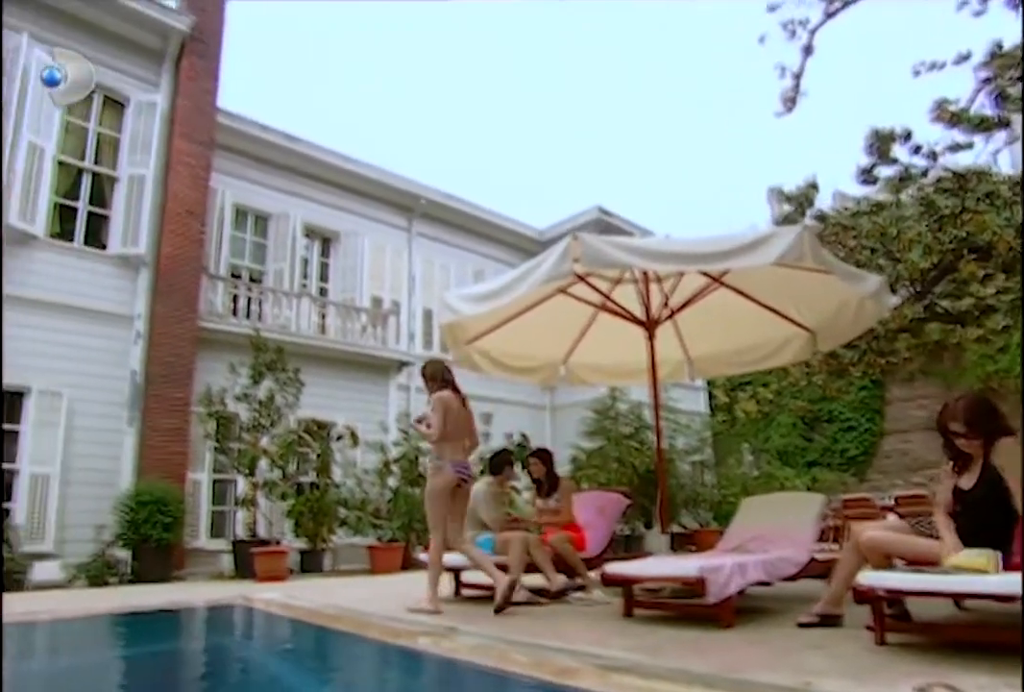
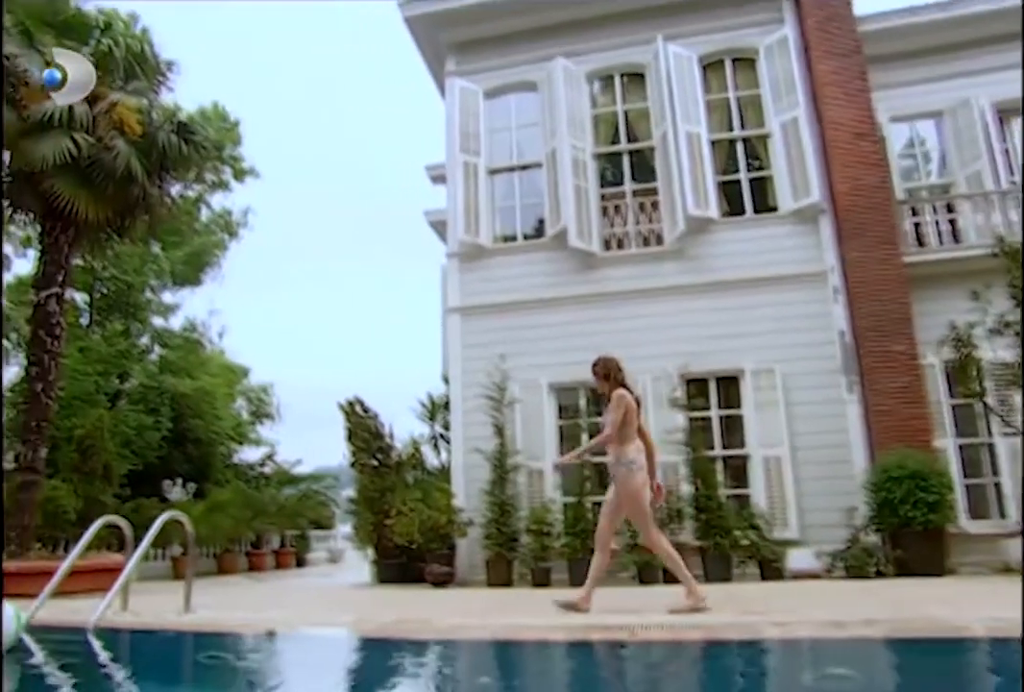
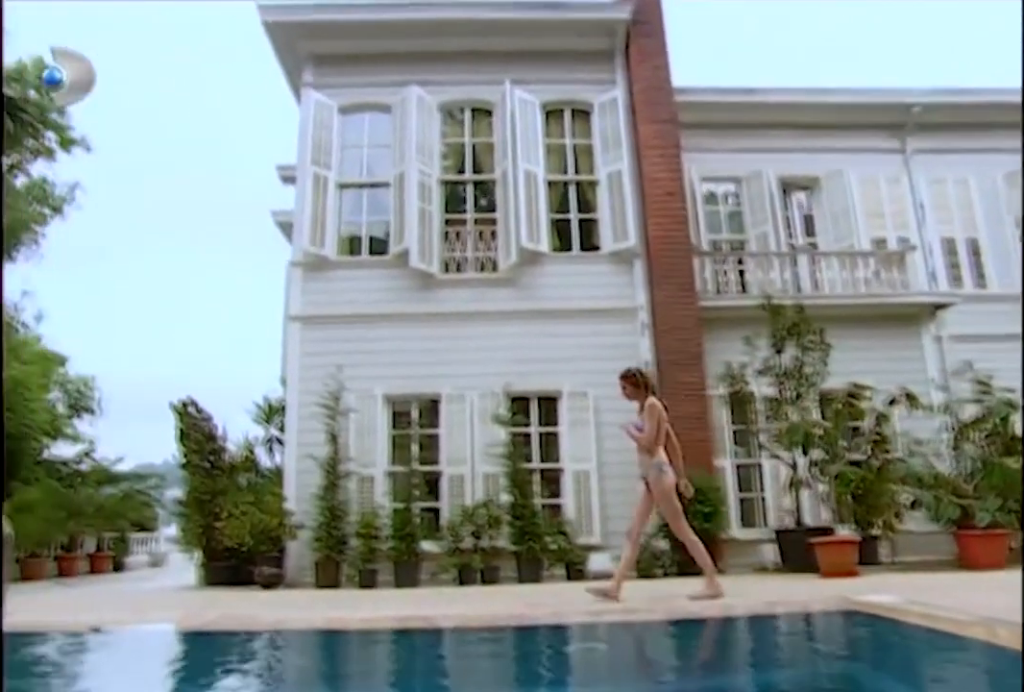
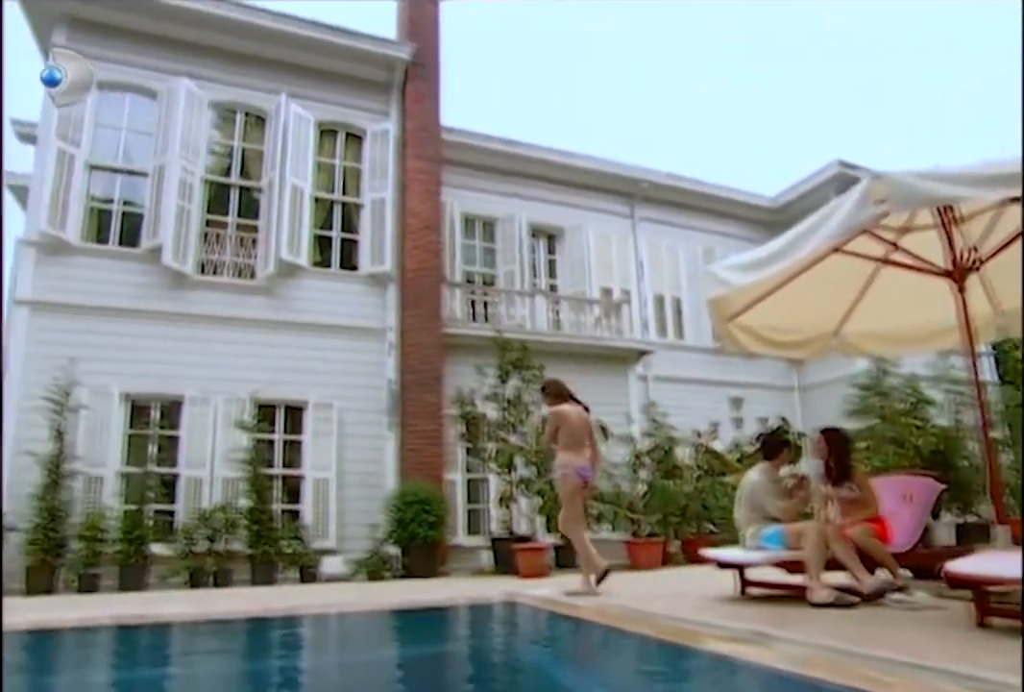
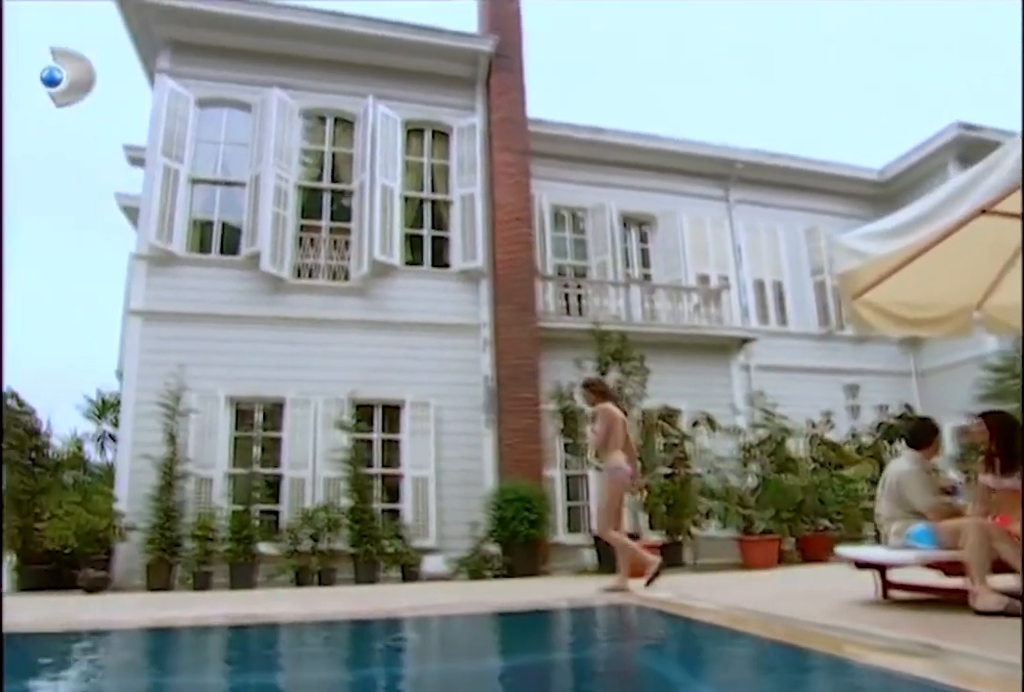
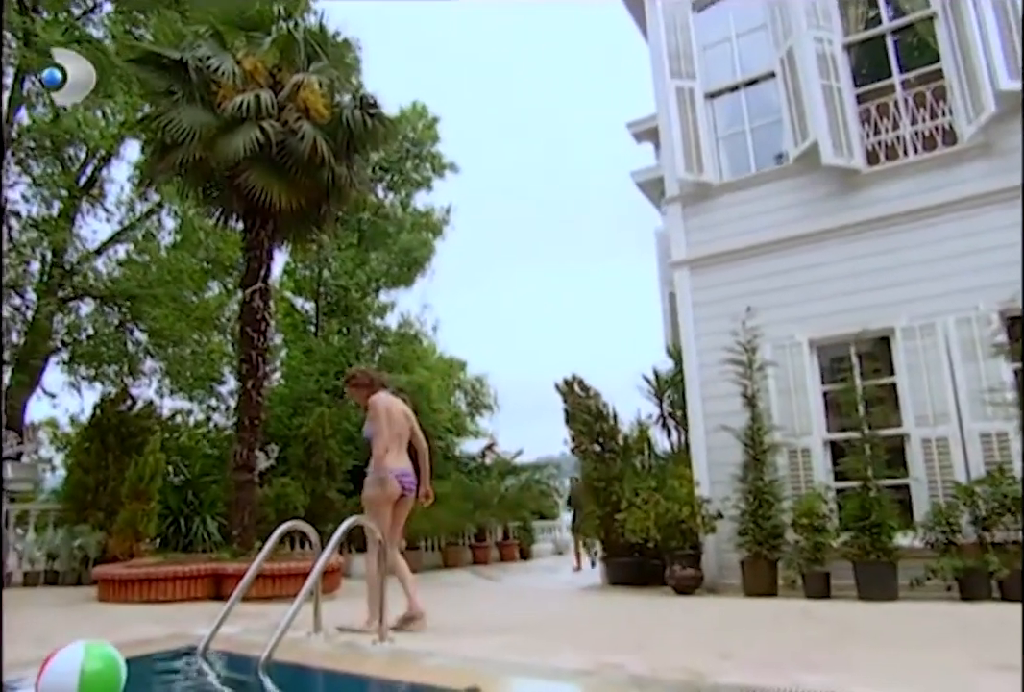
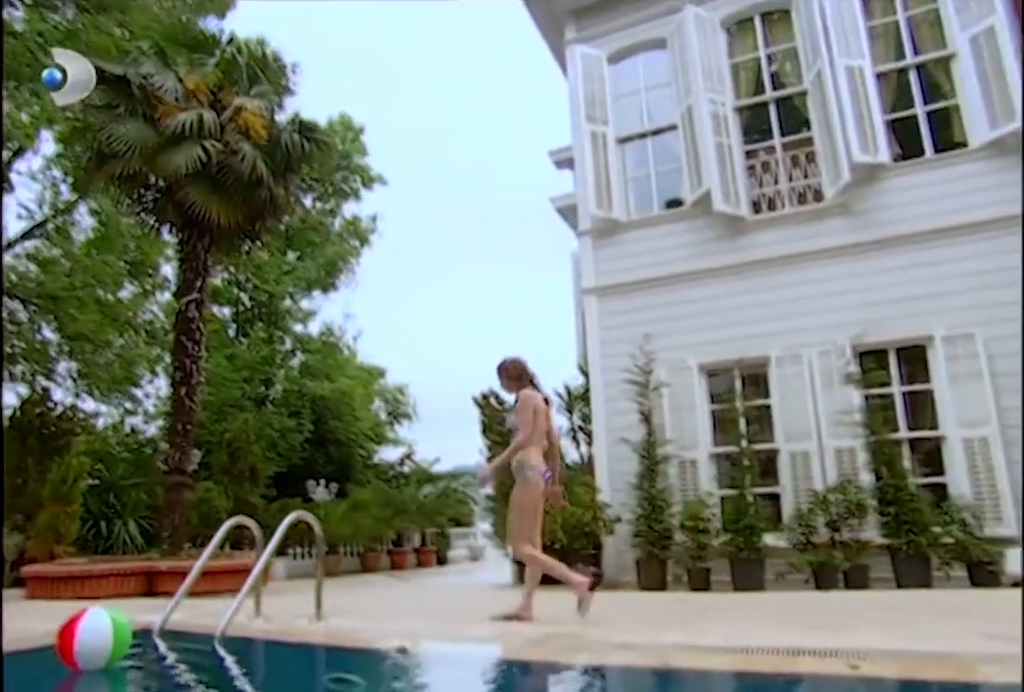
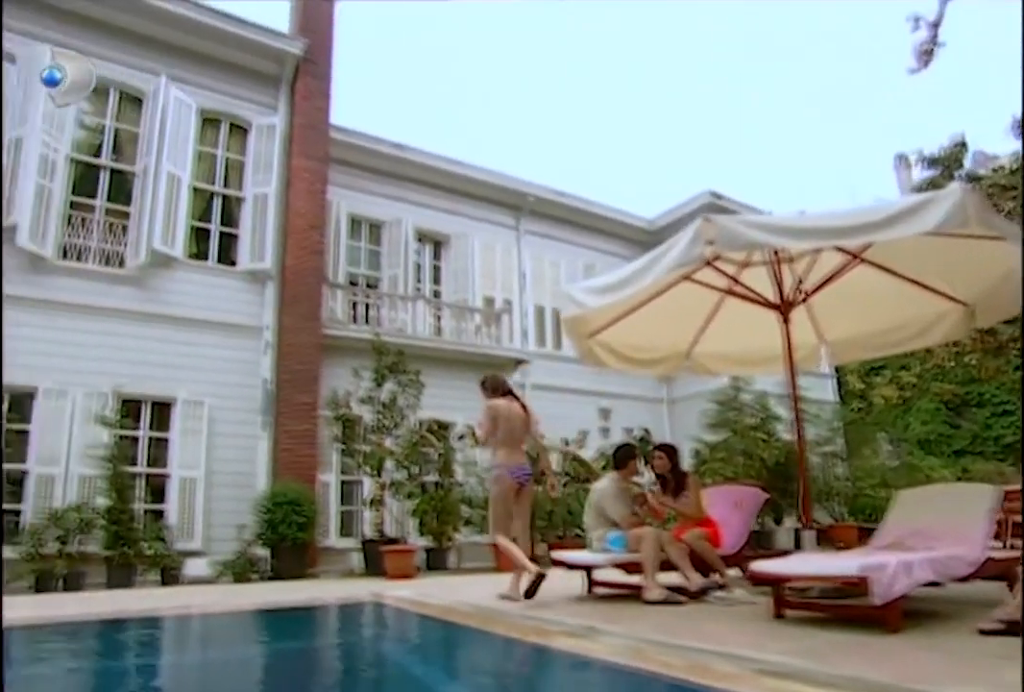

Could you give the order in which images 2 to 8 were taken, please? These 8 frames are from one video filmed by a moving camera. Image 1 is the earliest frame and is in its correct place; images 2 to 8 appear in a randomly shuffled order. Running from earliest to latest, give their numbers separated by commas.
8, 4, 5, 3, 2, 7, 6
